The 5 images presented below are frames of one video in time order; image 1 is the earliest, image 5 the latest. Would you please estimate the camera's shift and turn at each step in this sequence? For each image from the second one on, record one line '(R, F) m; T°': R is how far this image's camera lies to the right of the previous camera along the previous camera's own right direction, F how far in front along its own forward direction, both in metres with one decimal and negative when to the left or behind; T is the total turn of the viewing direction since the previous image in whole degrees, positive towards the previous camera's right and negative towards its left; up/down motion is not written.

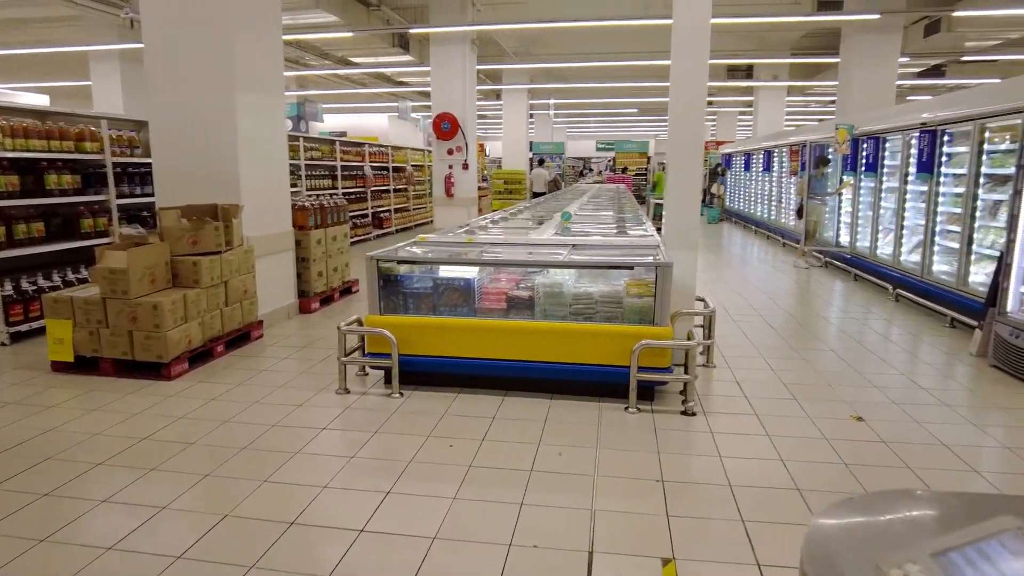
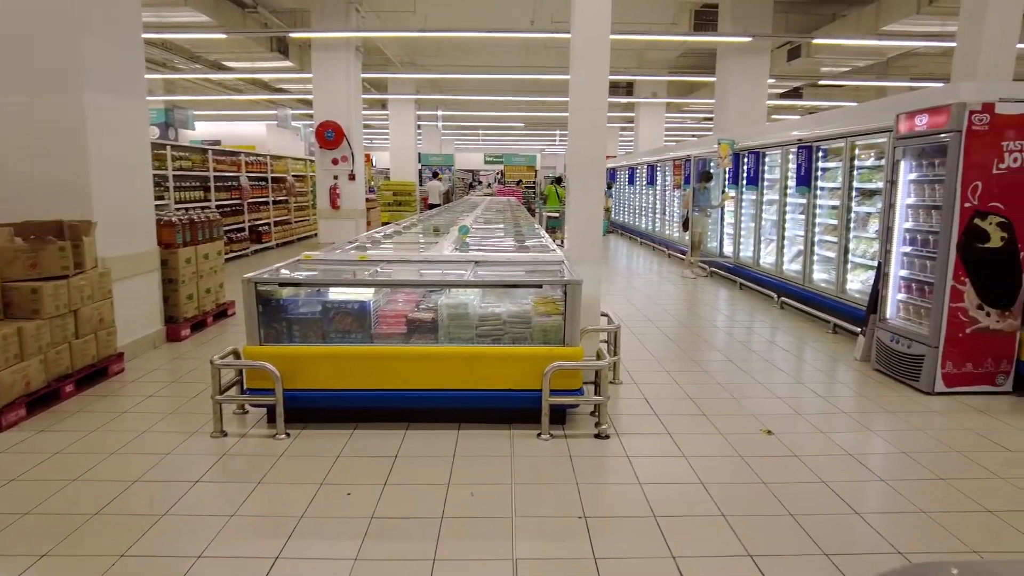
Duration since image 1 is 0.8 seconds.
(-0.1, +0.3) m; +10°
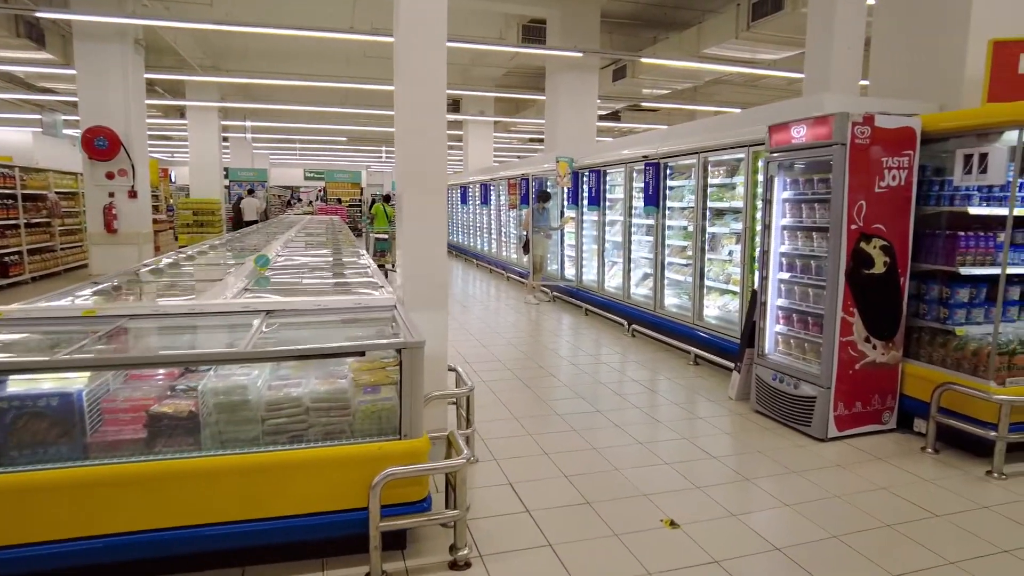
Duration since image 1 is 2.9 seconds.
(+0.1, +1.1) m; +15°
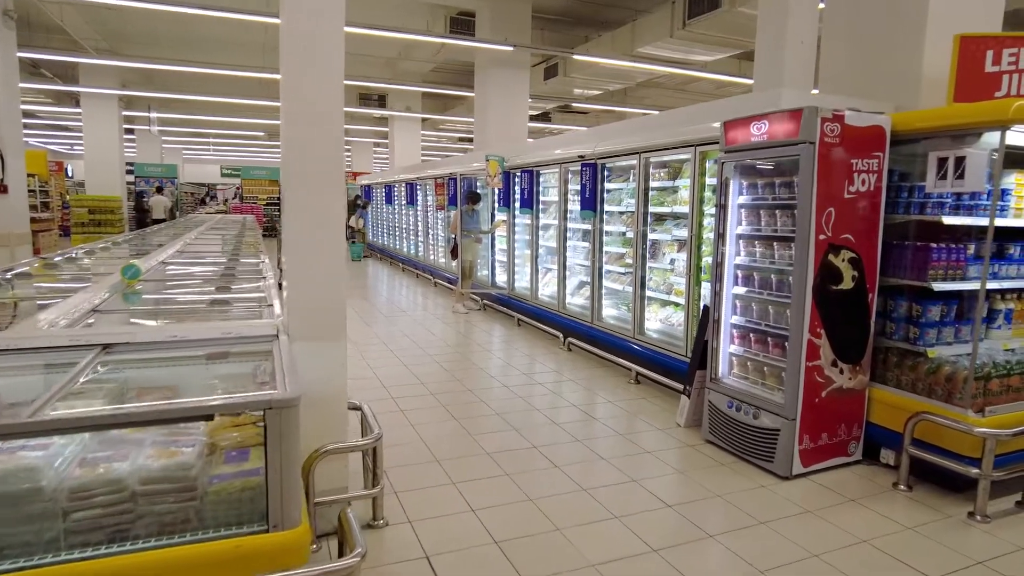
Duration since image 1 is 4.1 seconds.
(+0.1, +0.6) m; +6°
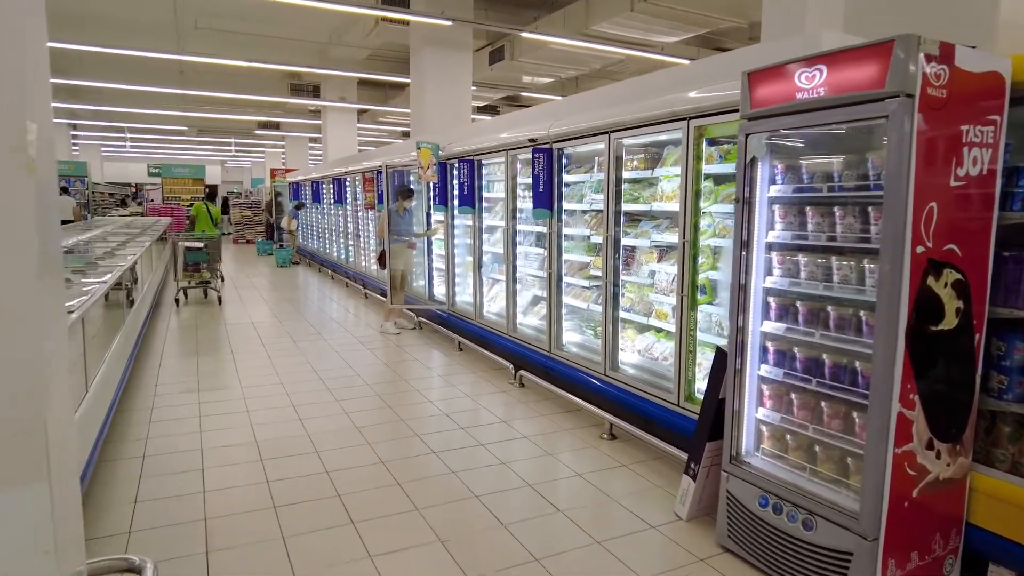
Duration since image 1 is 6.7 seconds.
(+0.1, +1.4) m; +4°
